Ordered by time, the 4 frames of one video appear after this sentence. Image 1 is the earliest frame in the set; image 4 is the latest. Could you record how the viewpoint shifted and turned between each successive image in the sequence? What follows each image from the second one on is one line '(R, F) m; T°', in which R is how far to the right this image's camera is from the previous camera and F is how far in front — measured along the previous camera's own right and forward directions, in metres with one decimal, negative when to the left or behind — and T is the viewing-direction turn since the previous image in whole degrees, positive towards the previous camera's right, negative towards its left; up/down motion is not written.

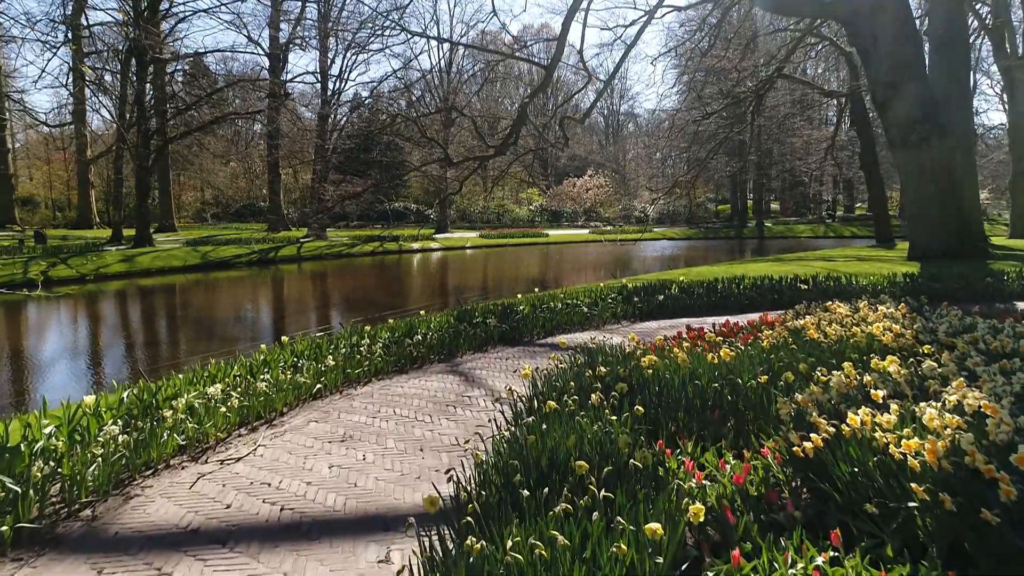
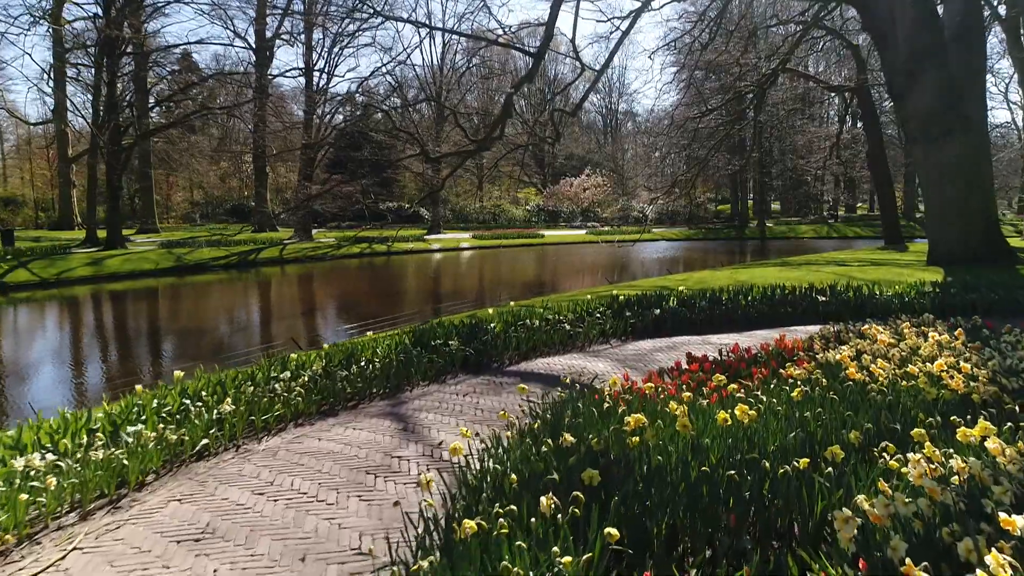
(+0.2, +0.9) m; 0°
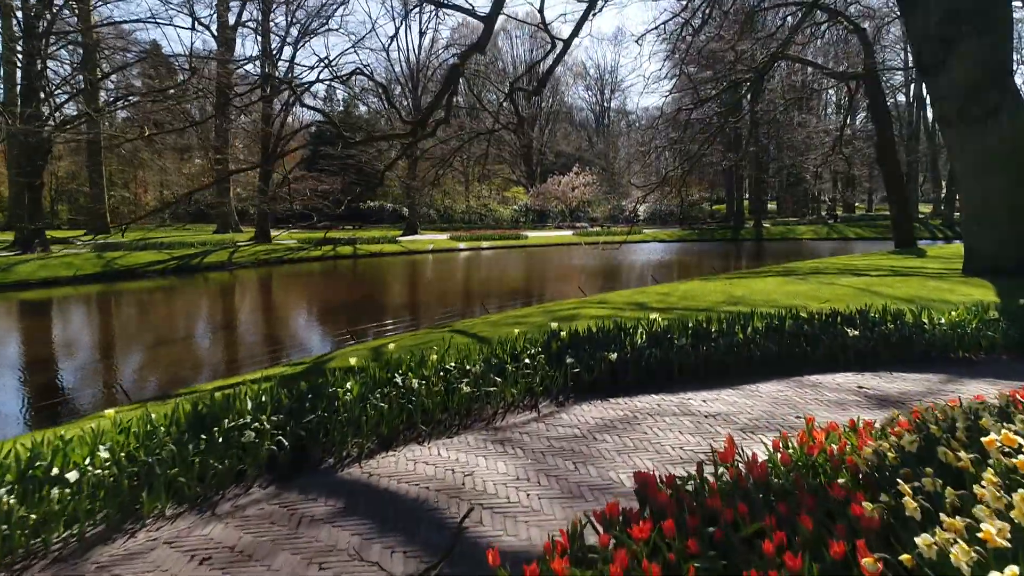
(+0.6, +1.9) m; 0°
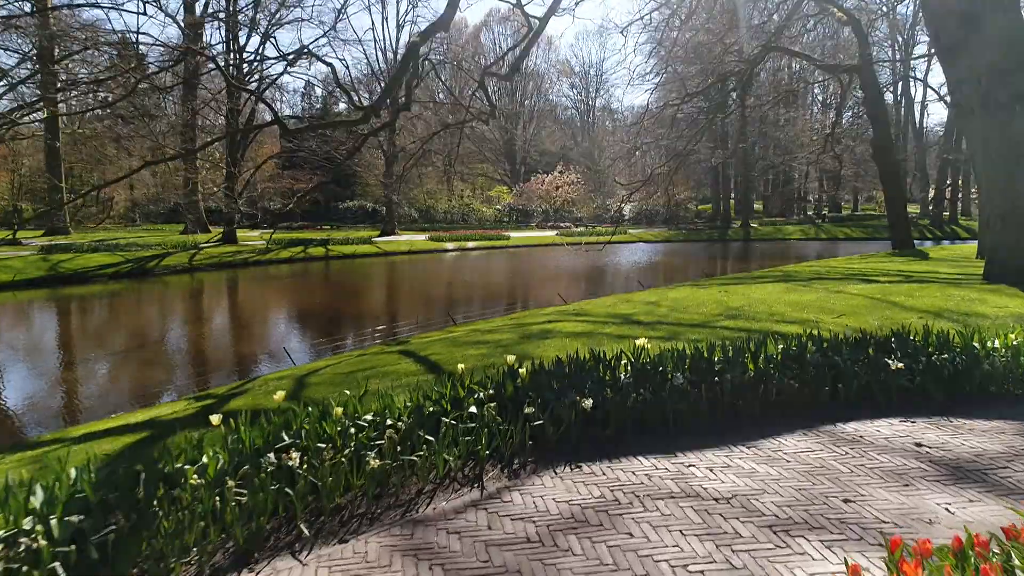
(+0.2, +1.0) m; +1°
